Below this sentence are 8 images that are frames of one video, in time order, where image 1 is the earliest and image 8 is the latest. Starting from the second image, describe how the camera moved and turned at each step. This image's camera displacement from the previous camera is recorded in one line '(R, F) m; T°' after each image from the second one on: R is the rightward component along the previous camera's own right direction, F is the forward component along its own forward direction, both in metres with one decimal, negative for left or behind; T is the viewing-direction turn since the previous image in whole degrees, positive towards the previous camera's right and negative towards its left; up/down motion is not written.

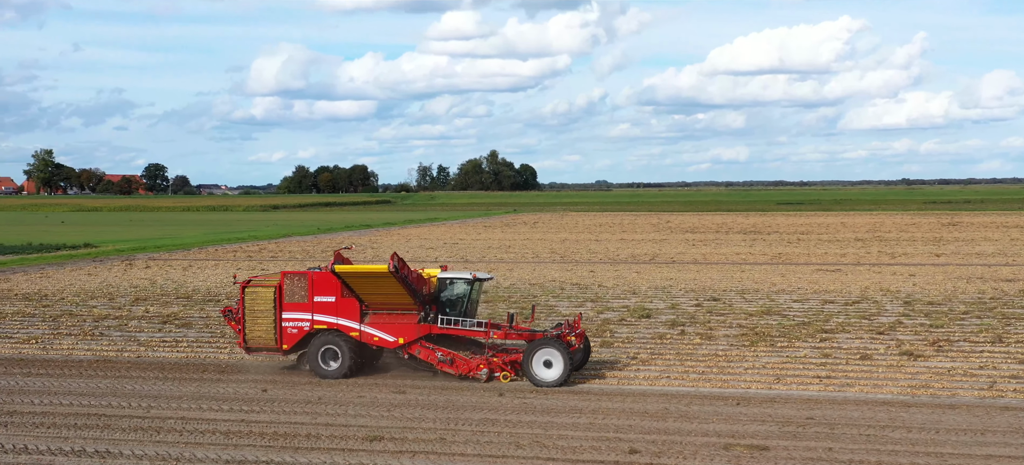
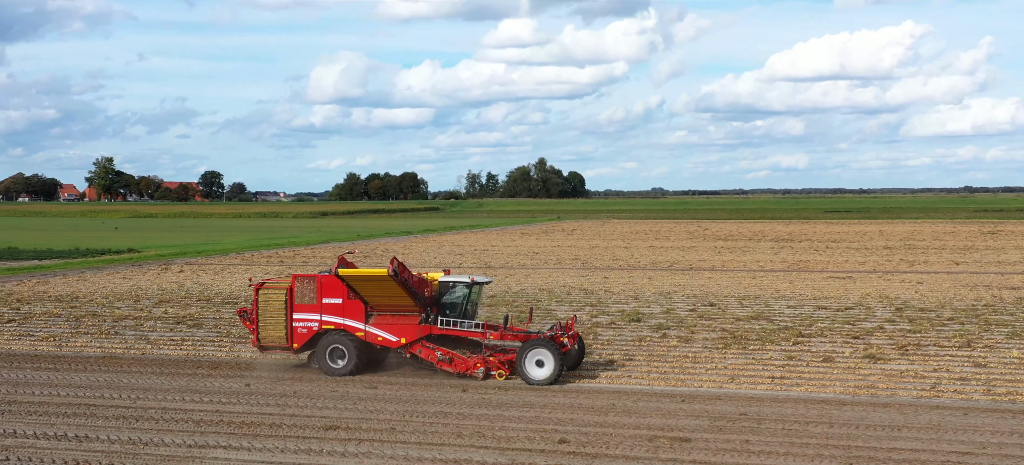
(+1.2, -0.9) m; -3°
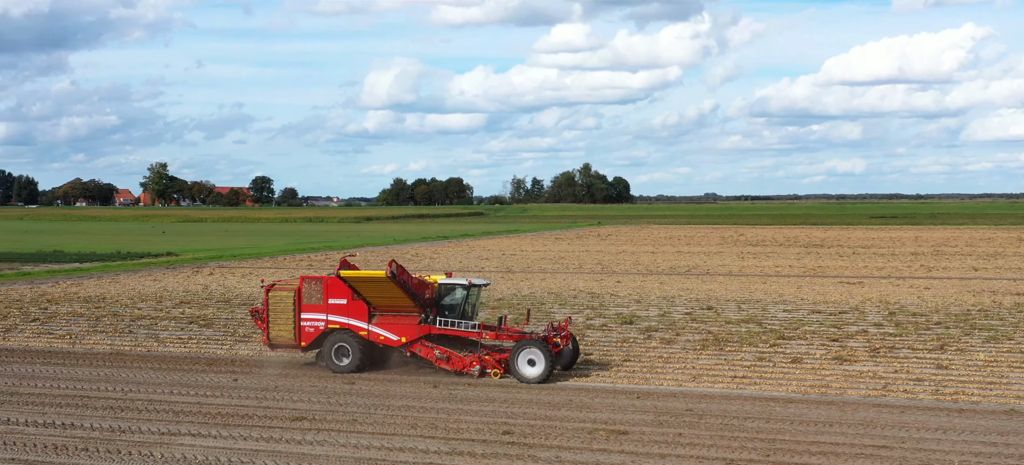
(+1.2, -0.8) m; -3°
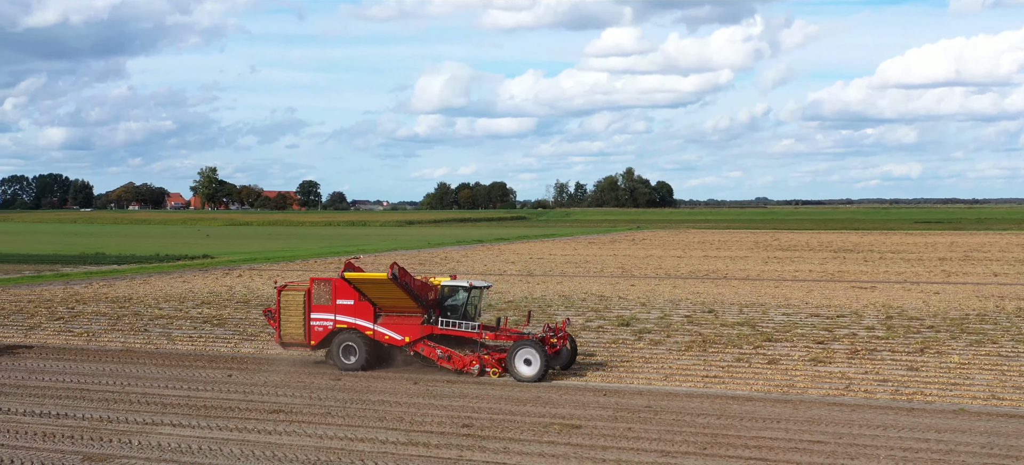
(+1.1, -0.7) m; -3°
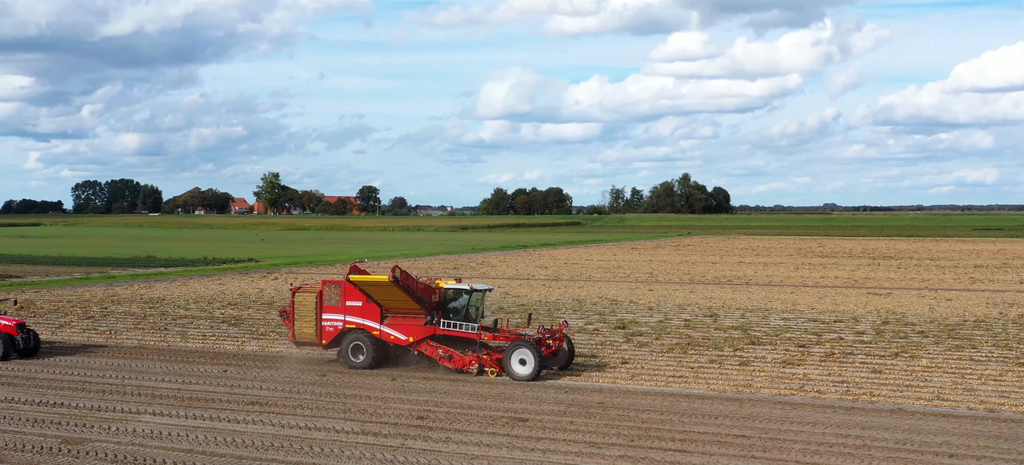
(+1.4, -0.9) m; -3°
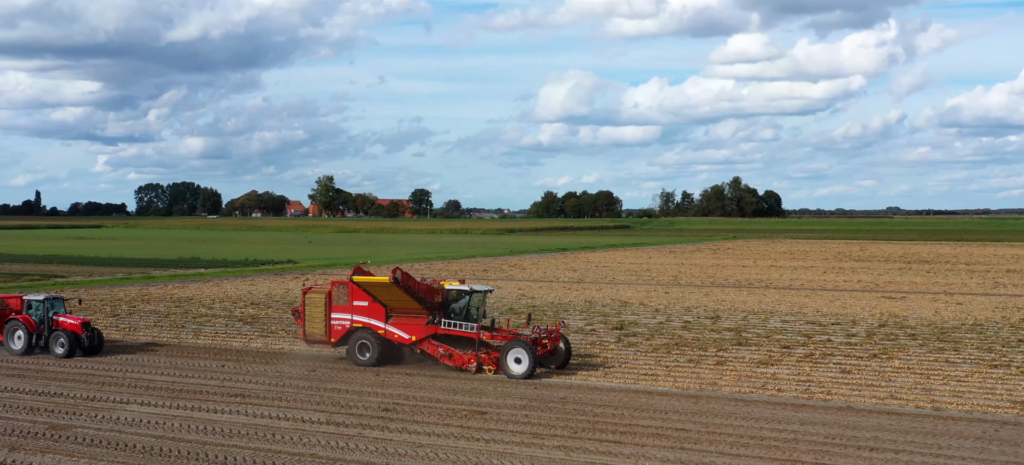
(+1.3, -0.8) m; -3°
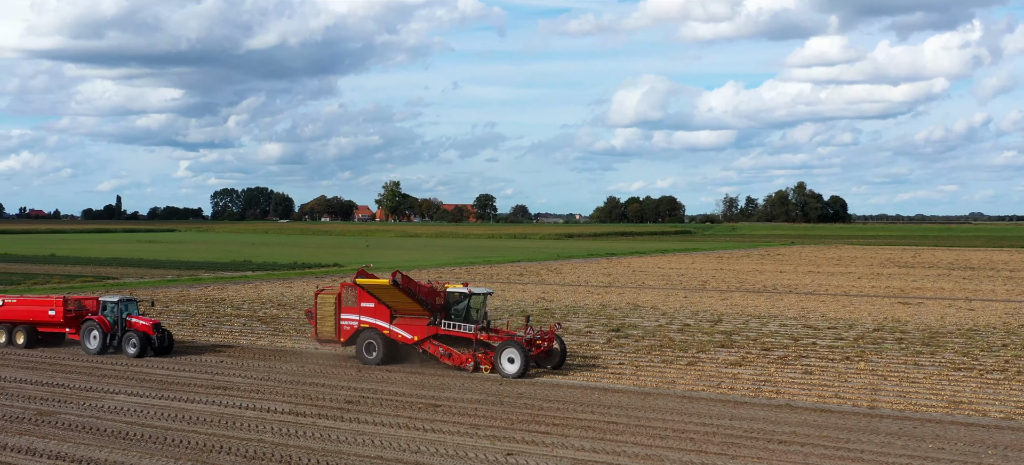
(+1.7, -1.0) m; -4°
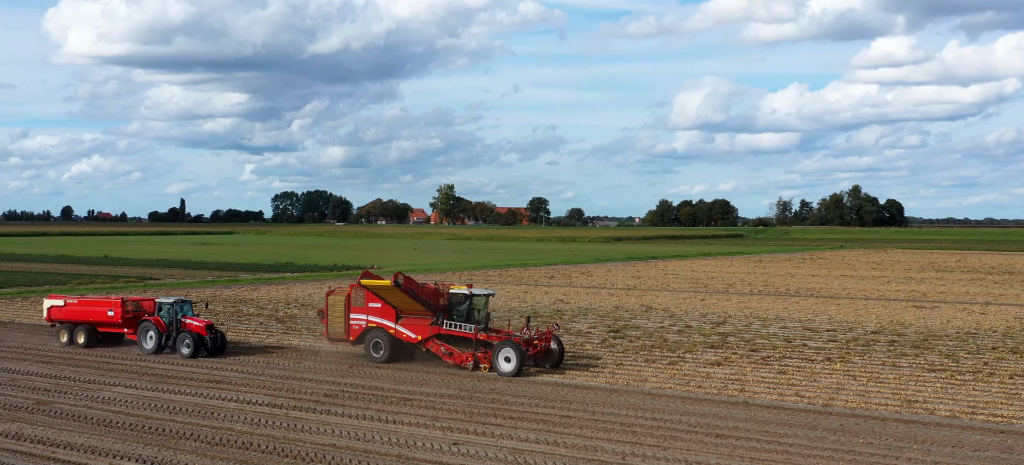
(+1.4, -0.8) m; -3°
